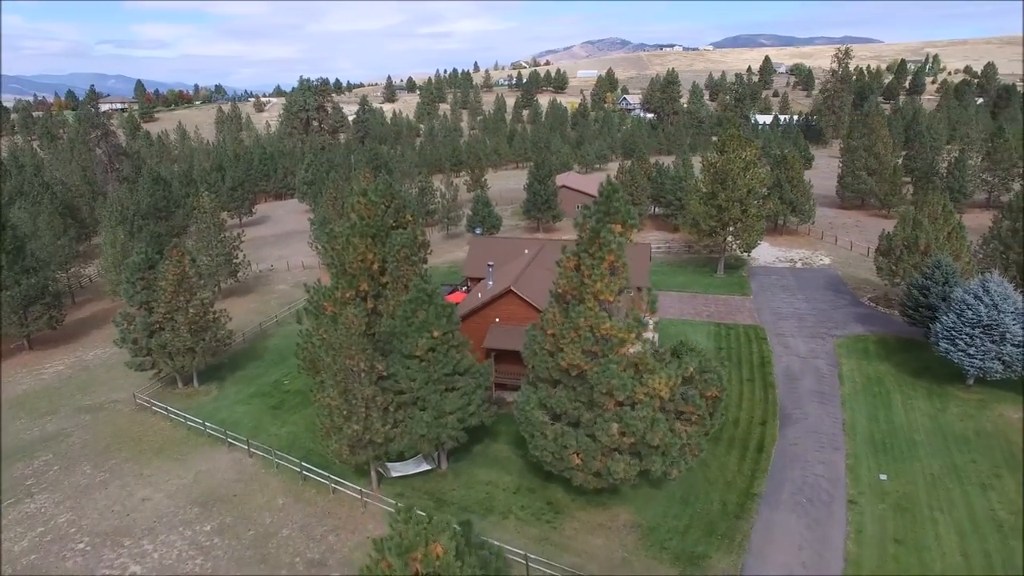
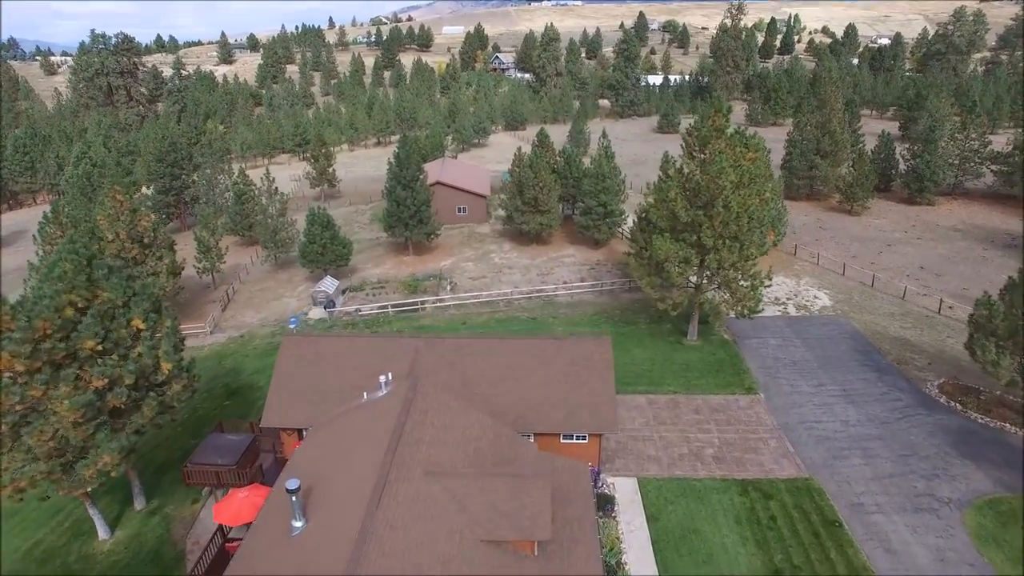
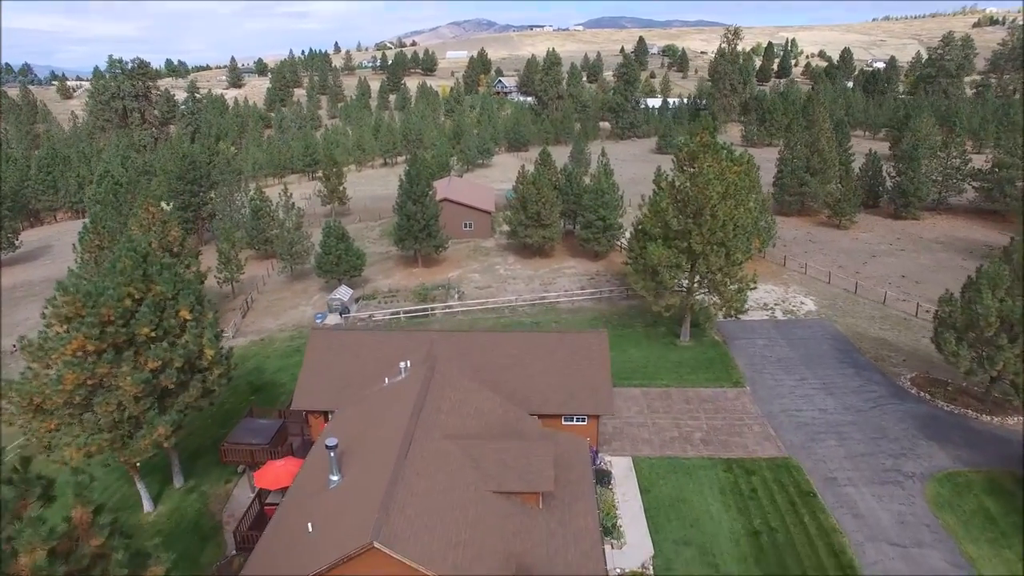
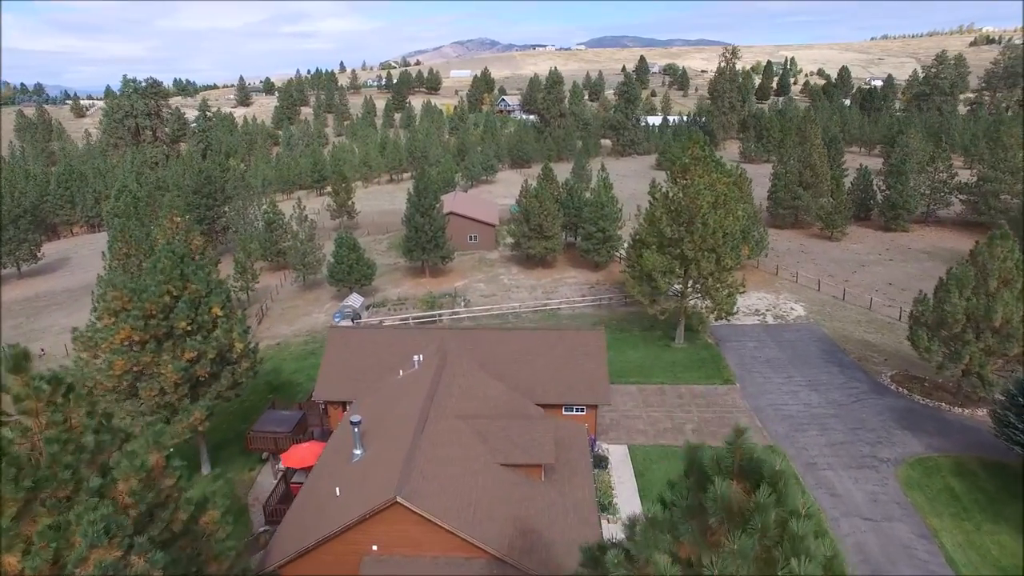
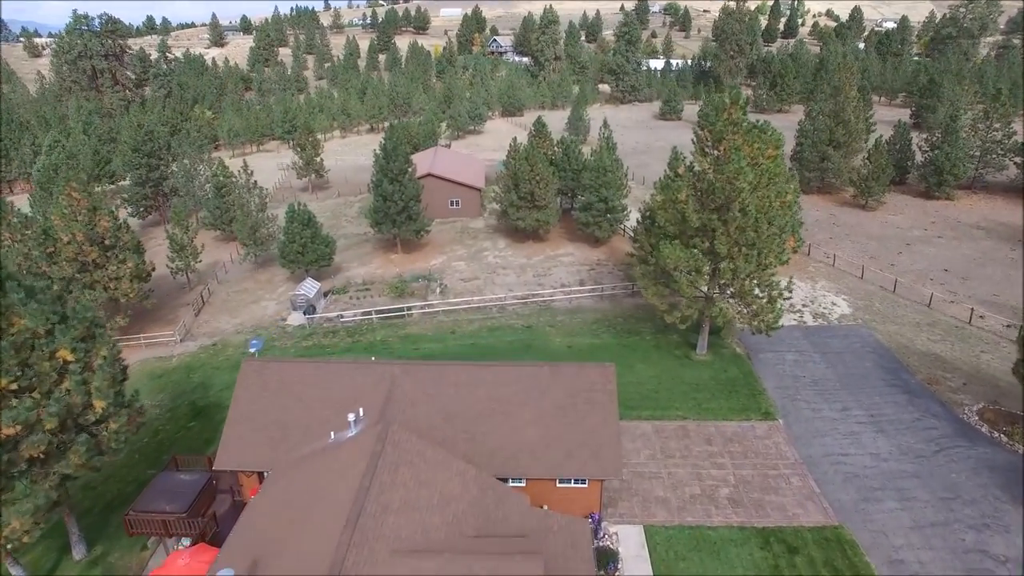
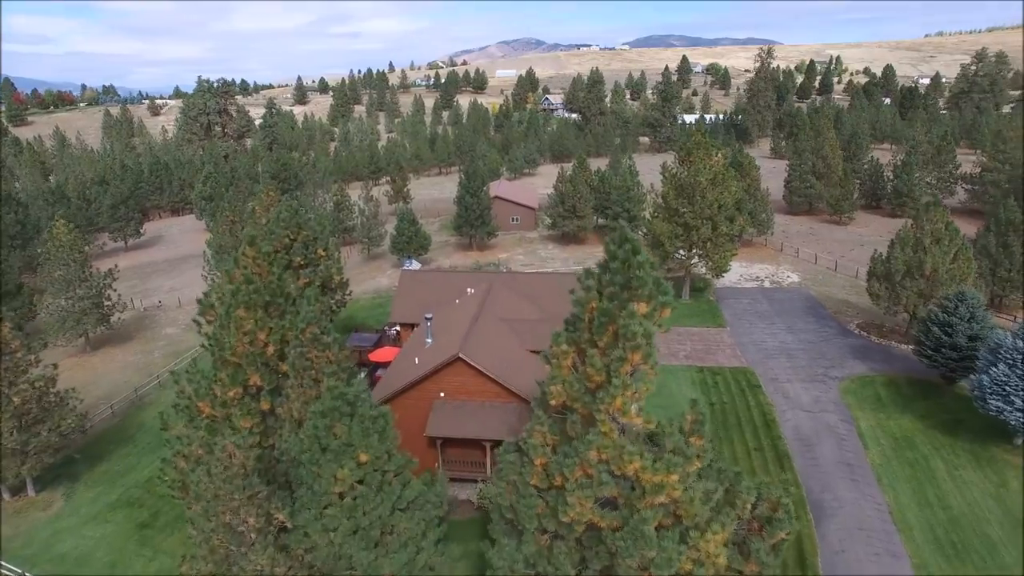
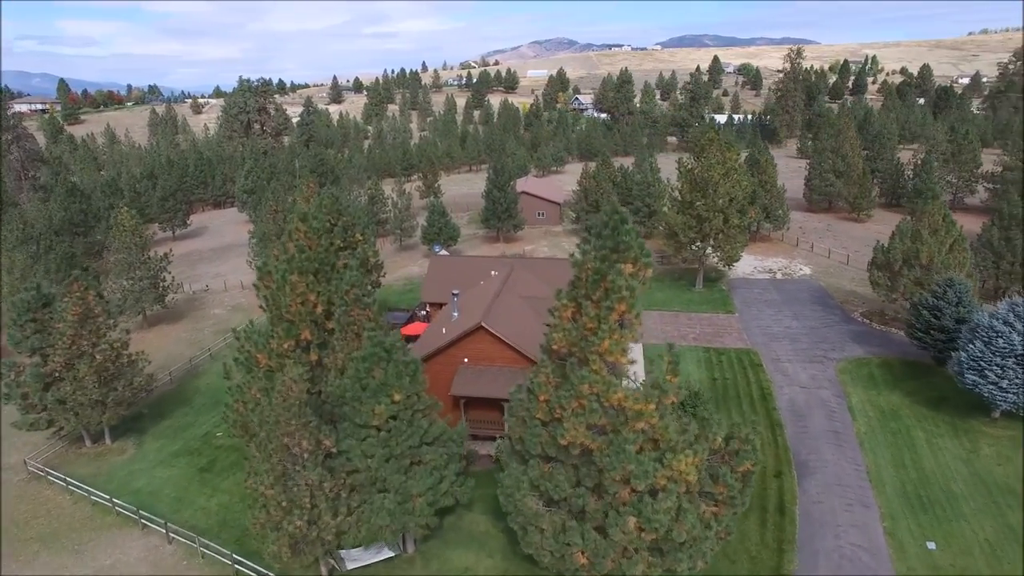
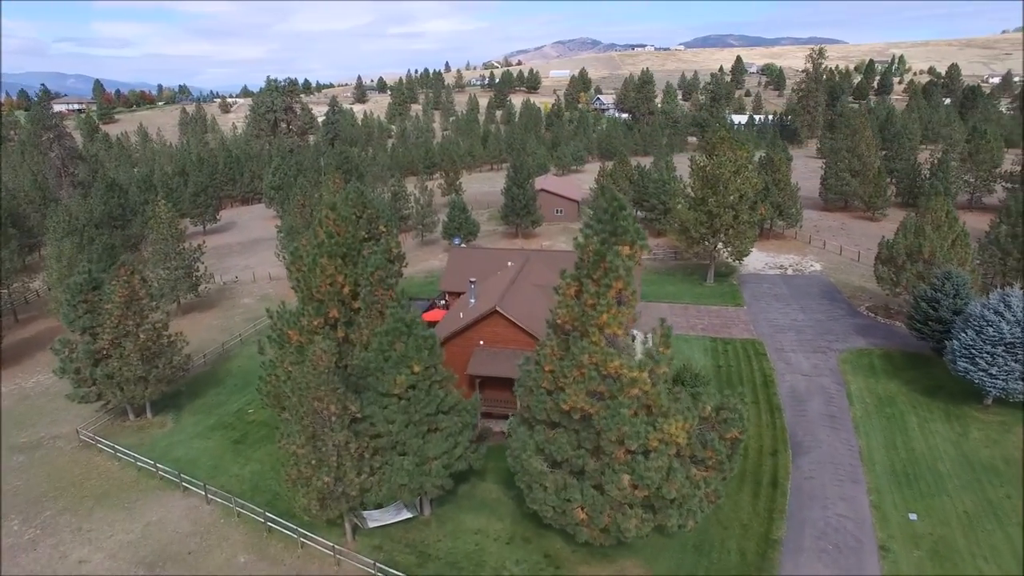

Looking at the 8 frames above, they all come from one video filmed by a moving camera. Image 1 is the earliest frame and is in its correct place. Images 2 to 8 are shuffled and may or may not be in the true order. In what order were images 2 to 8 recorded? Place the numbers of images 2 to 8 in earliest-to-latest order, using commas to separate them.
8, 7, 6, 4, 3, 2, 5
